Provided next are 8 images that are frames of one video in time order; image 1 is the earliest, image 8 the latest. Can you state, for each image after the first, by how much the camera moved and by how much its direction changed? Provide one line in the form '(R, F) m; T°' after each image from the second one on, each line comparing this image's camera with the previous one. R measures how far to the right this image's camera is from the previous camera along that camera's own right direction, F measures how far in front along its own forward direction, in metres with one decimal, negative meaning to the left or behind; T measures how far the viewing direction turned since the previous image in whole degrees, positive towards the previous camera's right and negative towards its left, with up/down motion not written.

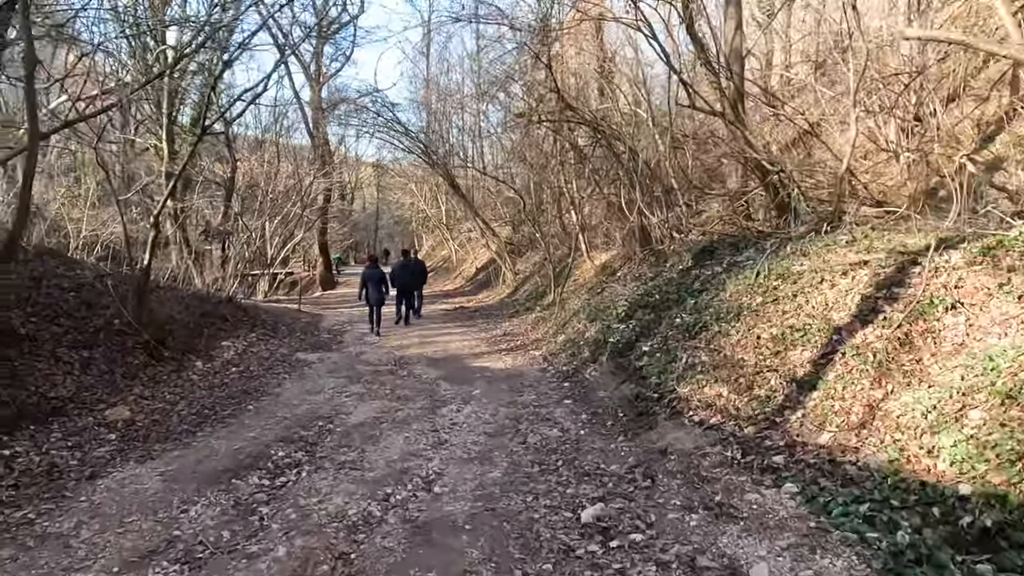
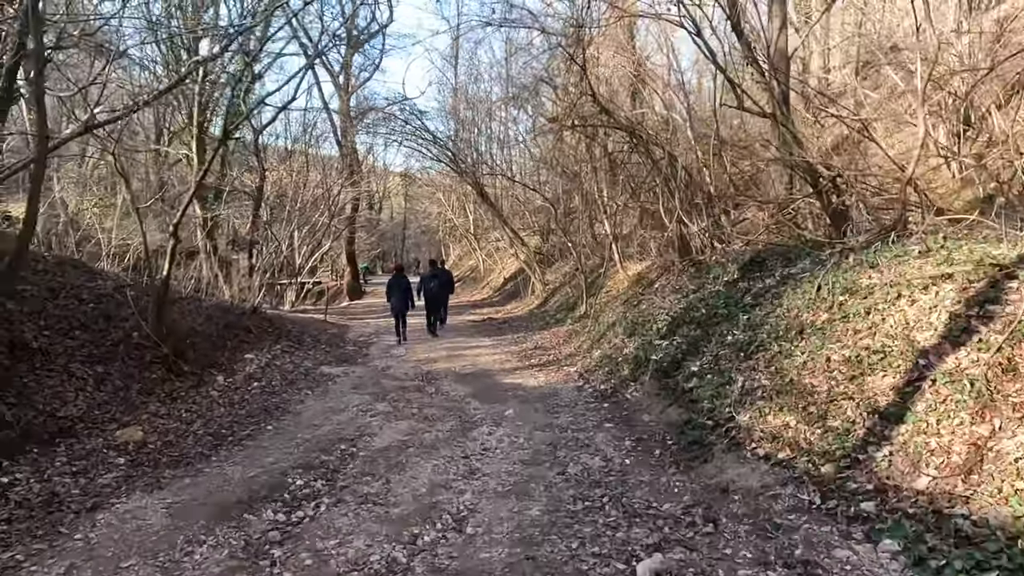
(-0.1, +0.5) m; -2°
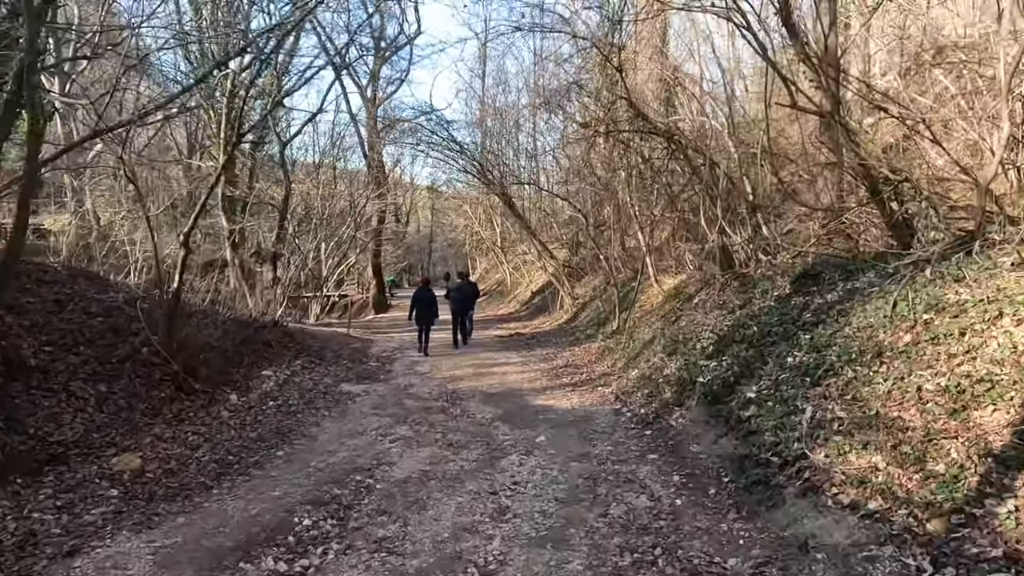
(-0.1, +0.6) m; -2°
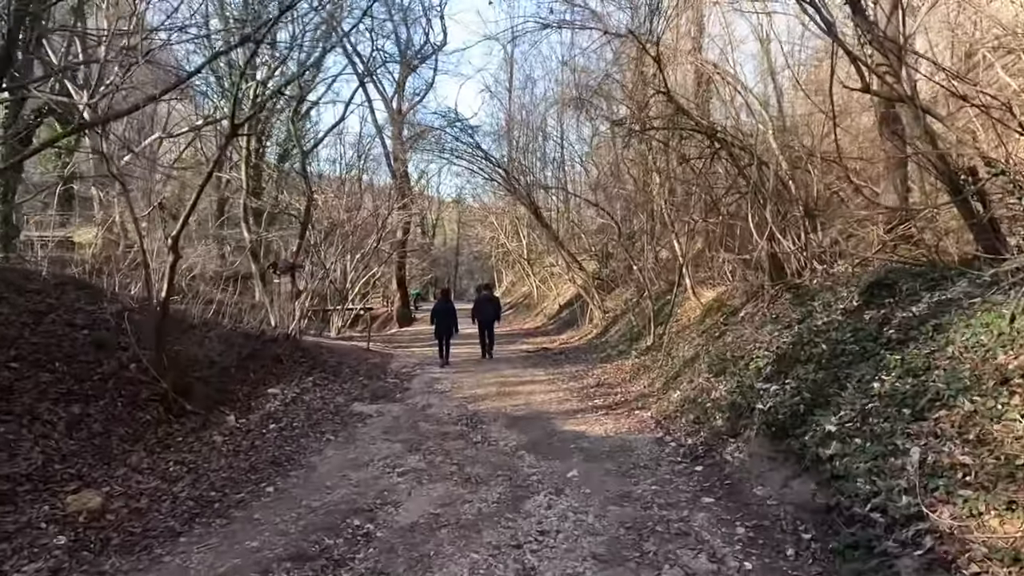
(0.0, +0.9) m; -2°
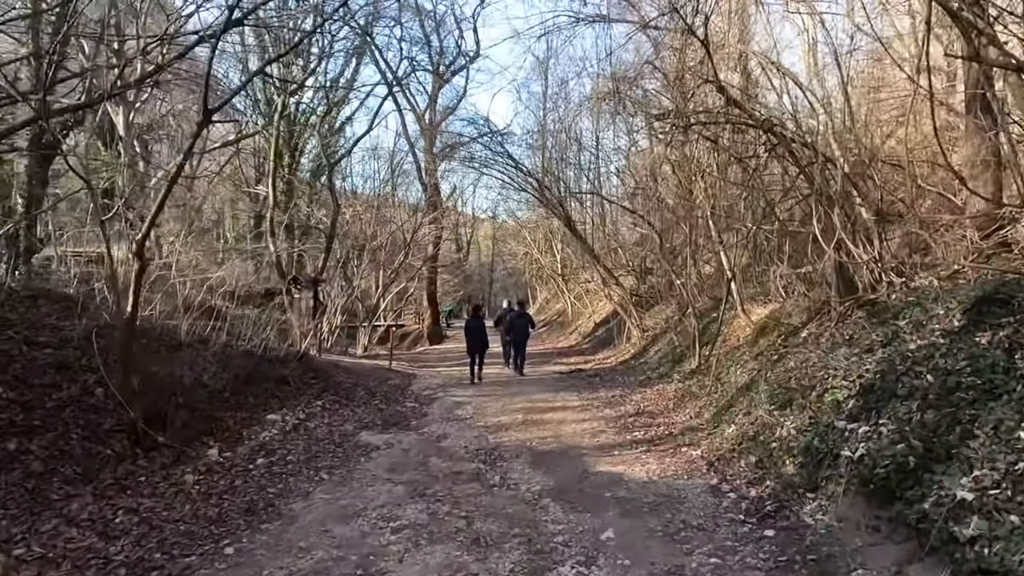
(+0.1, +1.2) m; -3°
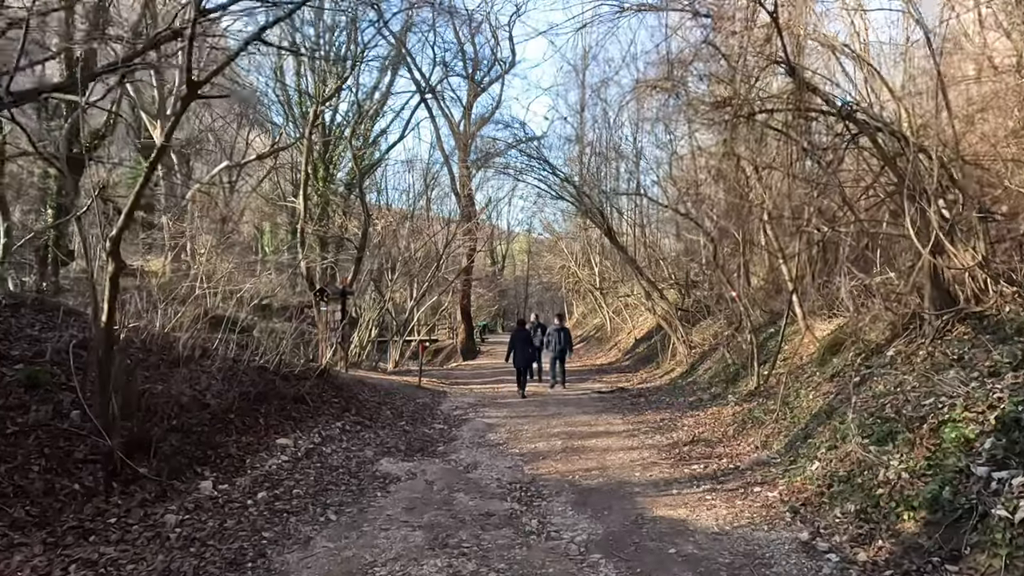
(0.0, +1.1) m; -3°
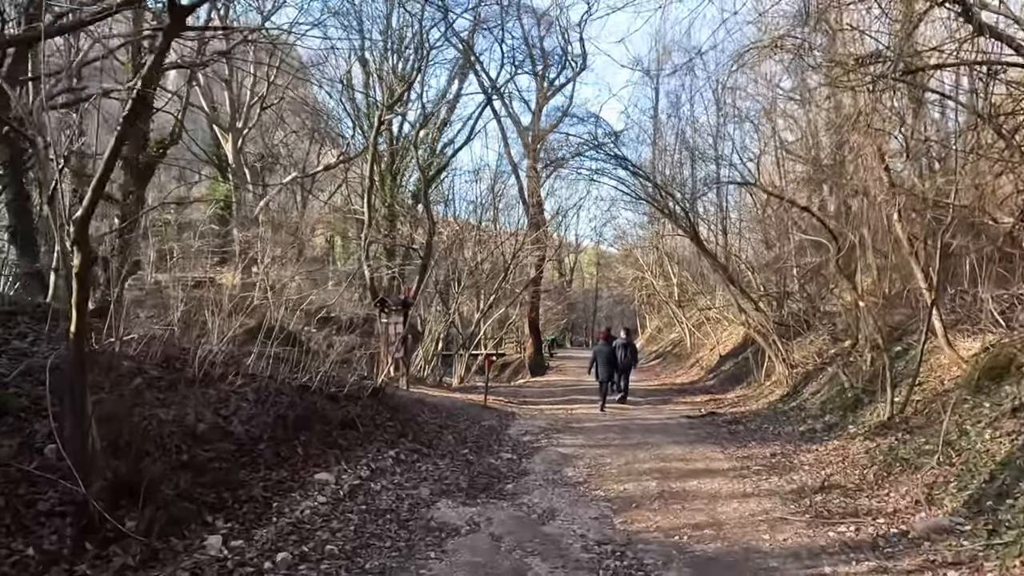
(-0.2, +1.5) m; -6°
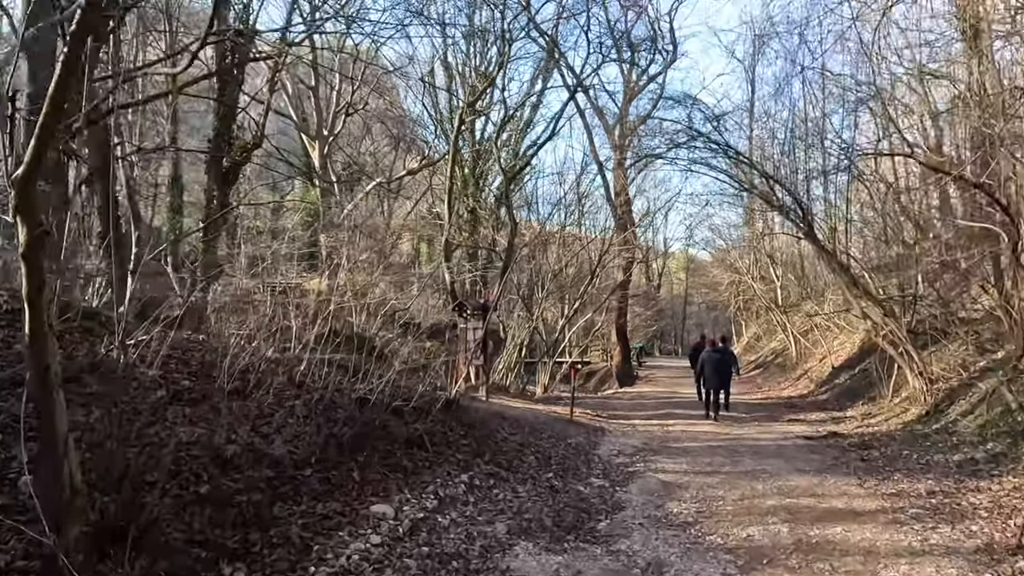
(-0.1, +1.3) m; -7°
